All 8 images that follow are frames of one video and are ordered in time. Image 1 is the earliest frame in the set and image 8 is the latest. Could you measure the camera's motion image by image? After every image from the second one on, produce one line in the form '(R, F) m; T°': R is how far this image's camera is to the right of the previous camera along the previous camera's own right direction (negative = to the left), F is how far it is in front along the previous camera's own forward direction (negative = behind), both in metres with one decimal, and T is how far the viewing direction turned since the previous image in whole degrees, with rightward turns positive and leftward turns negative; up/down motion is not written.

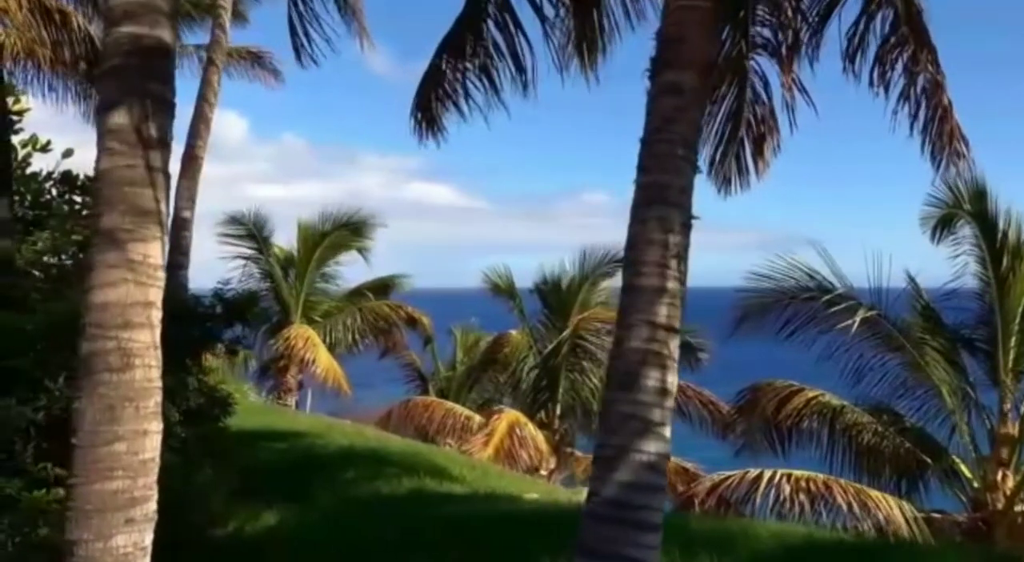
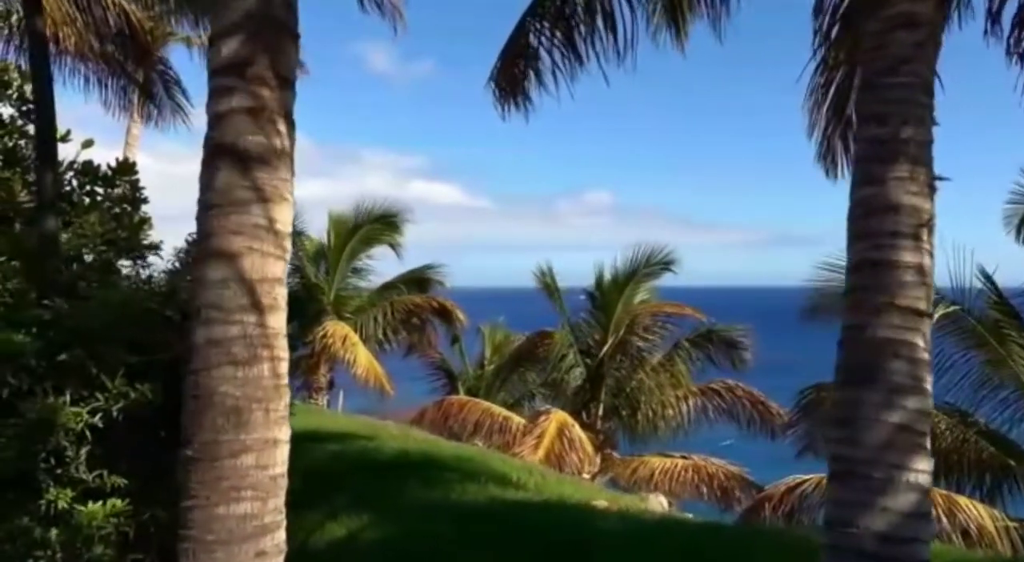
(-0.6, +0.8) m; 0°
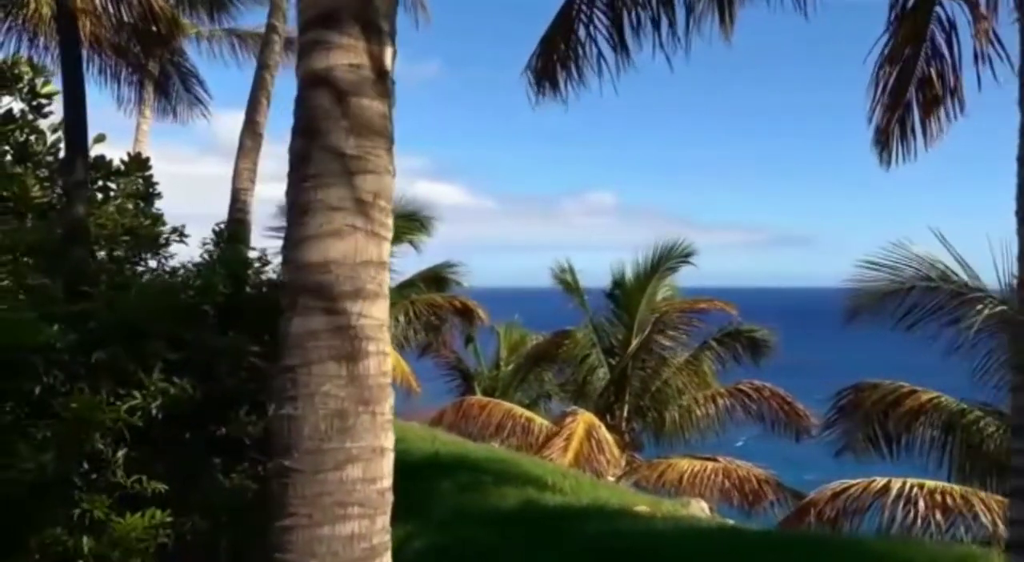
(-0.3, +0.4) m; 0°
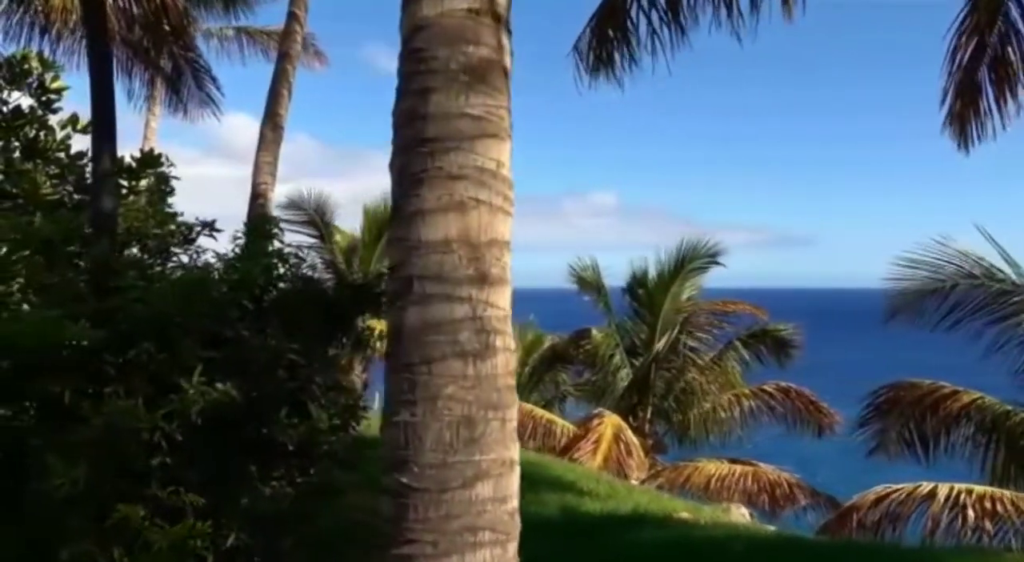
(-0.3, +0.4) m; 0°
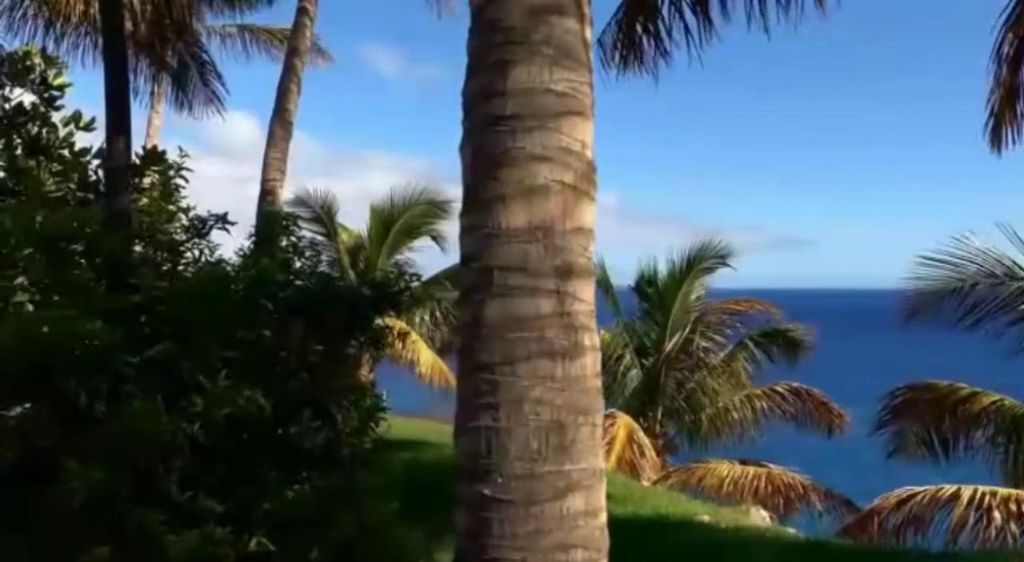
(-0.2, +0.2) m; 0°
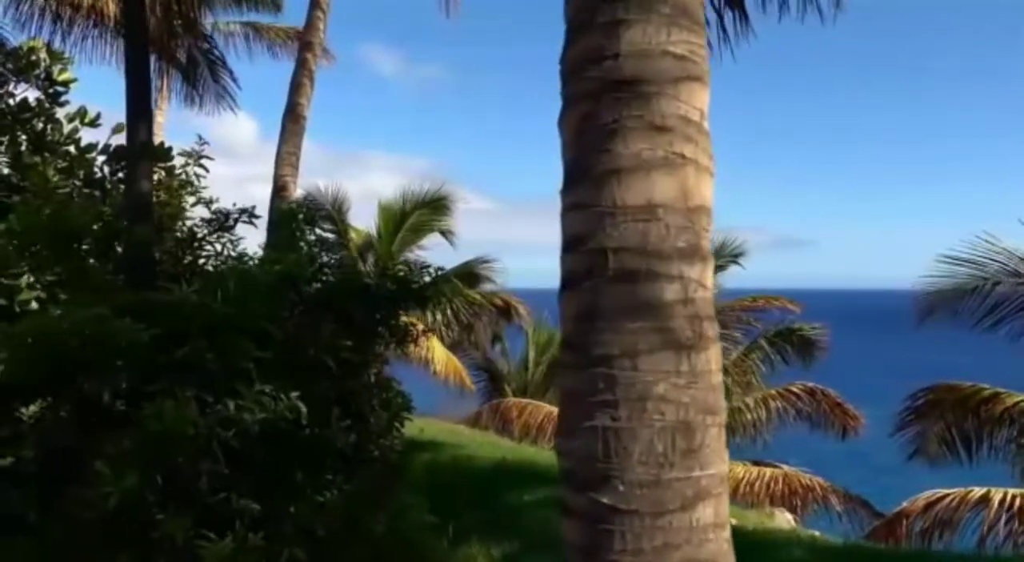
(-0.2, +0.2) m; 0°
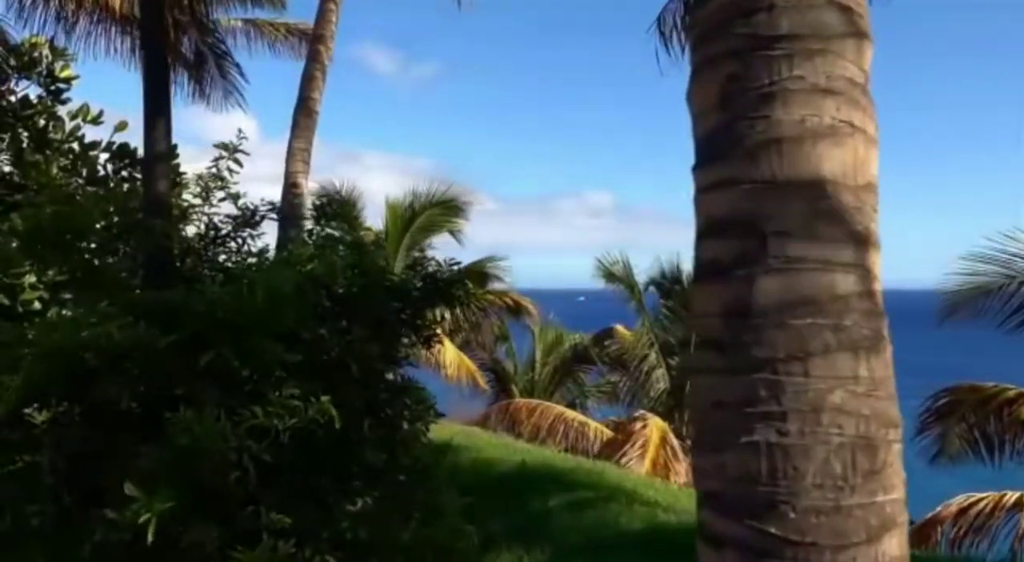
(-0.2, +0.3) m; 0°
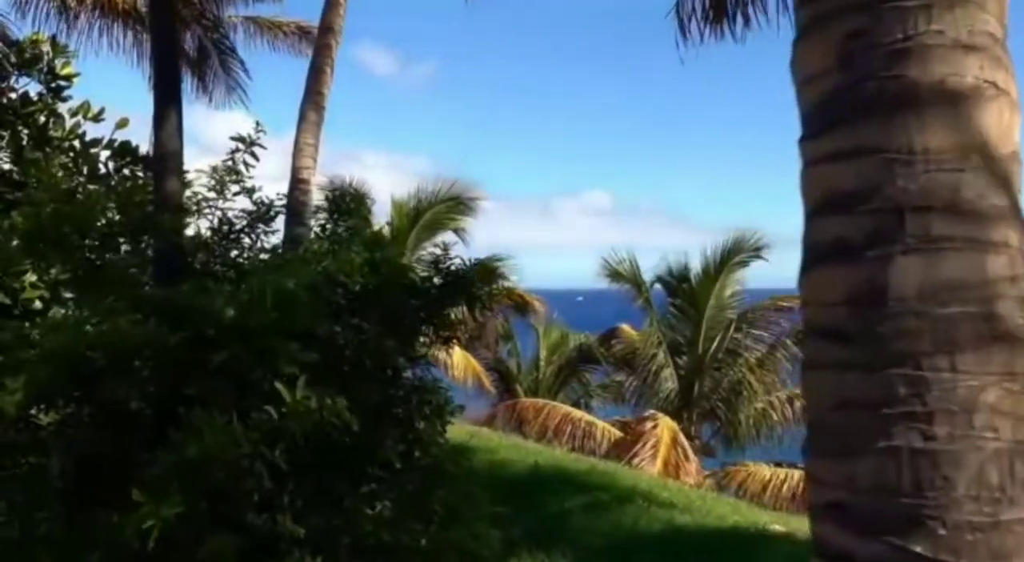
(-0.1, +0.2) m; 0°
